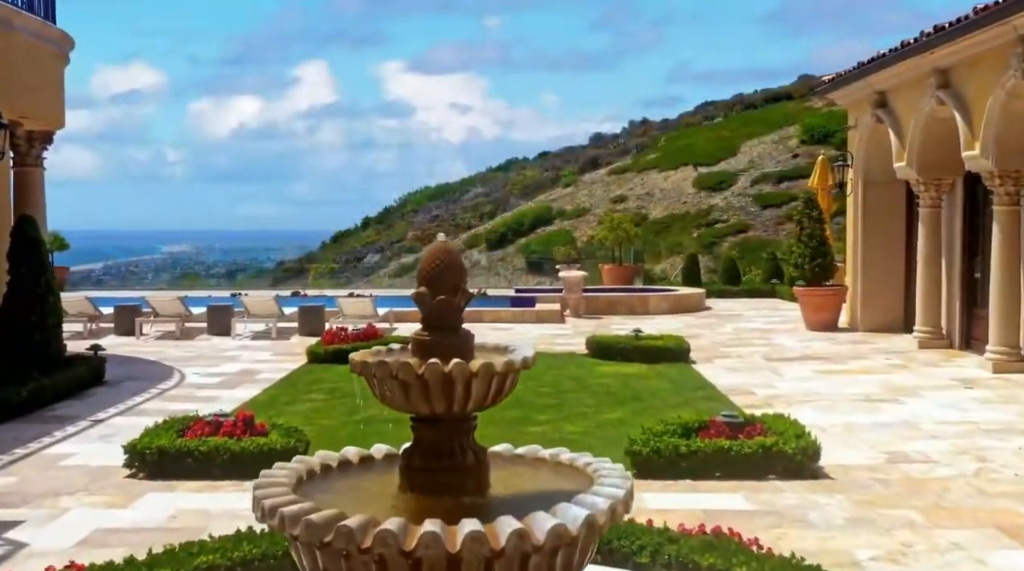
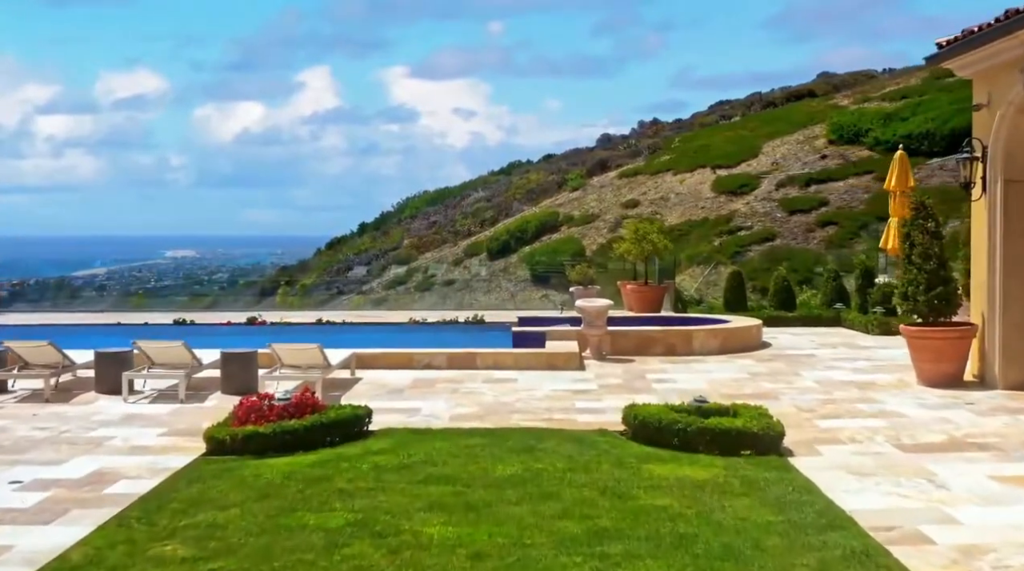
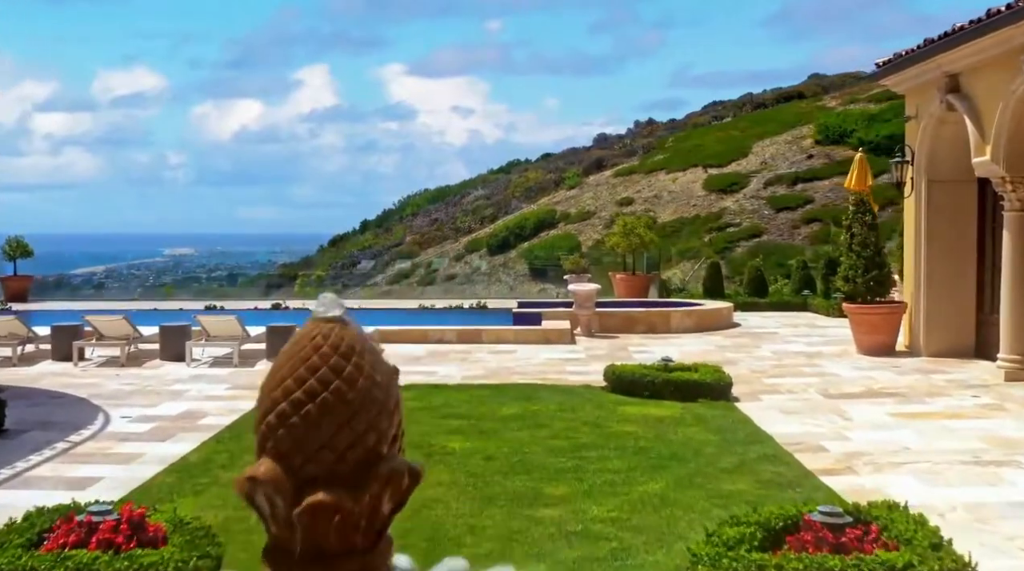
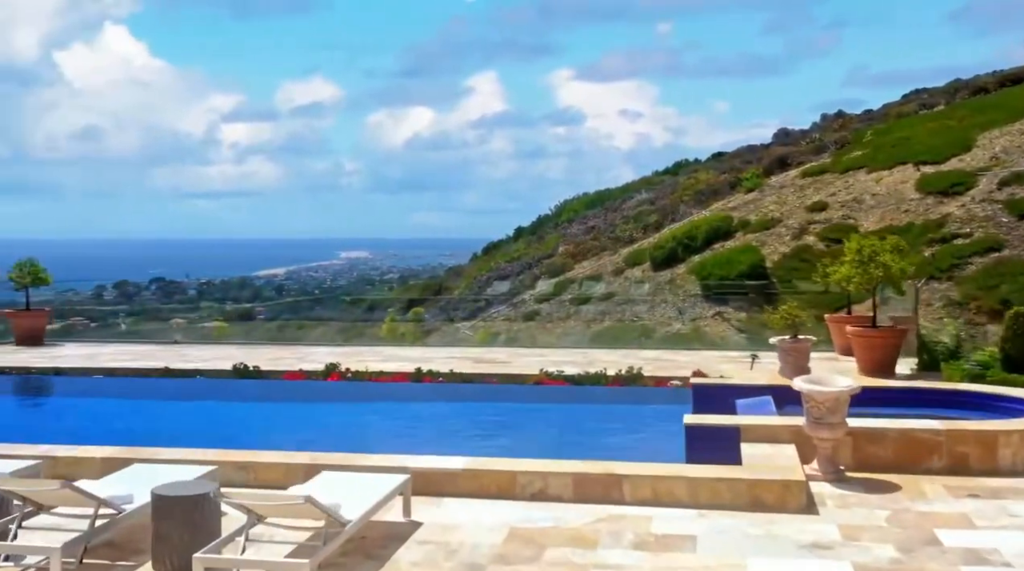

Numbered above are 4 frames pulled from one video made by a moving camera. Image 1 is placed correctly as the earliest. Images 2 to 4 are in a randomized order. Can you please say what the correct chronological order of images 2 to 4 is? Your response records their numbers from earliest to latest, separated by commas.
3, 2, 4
